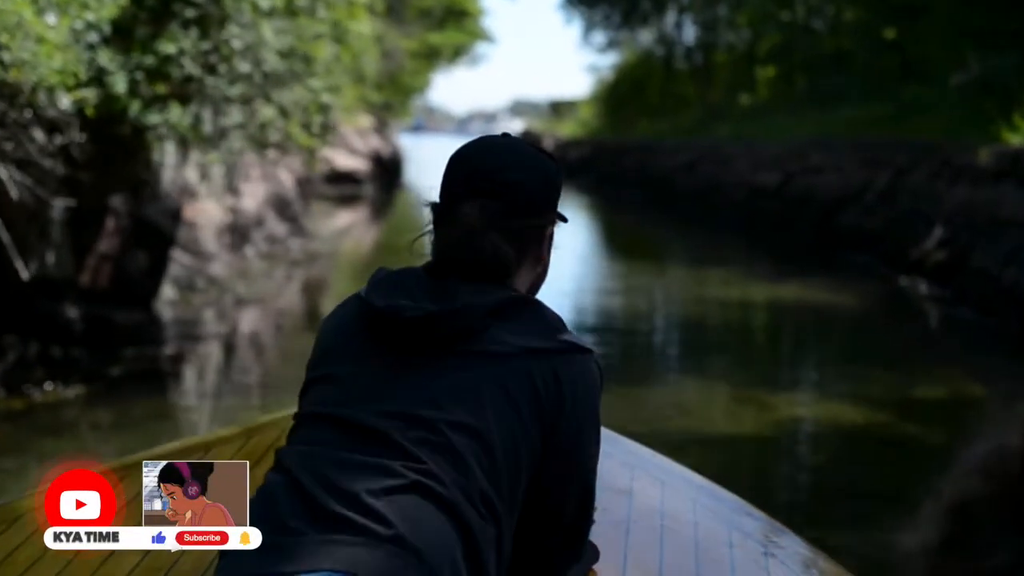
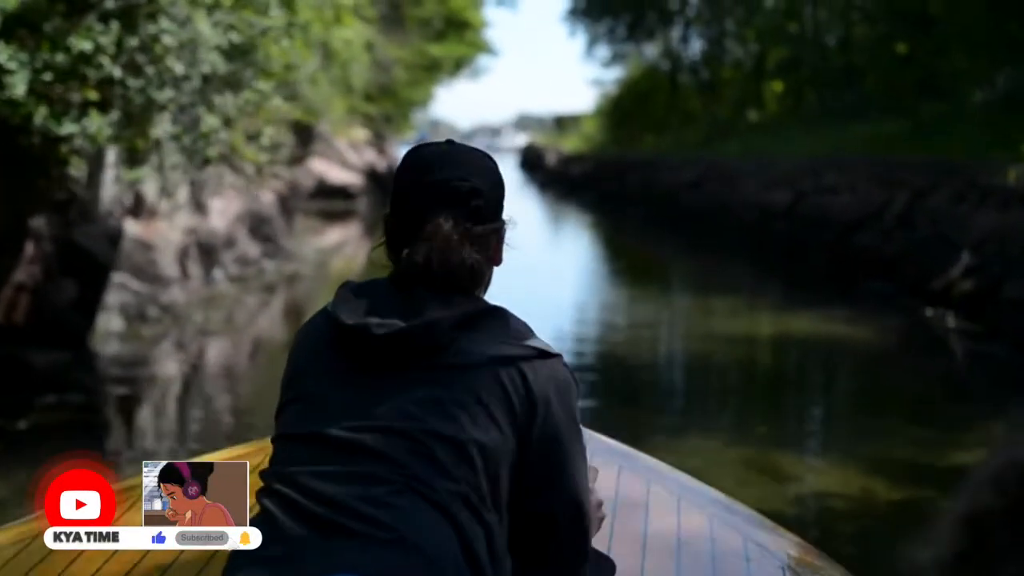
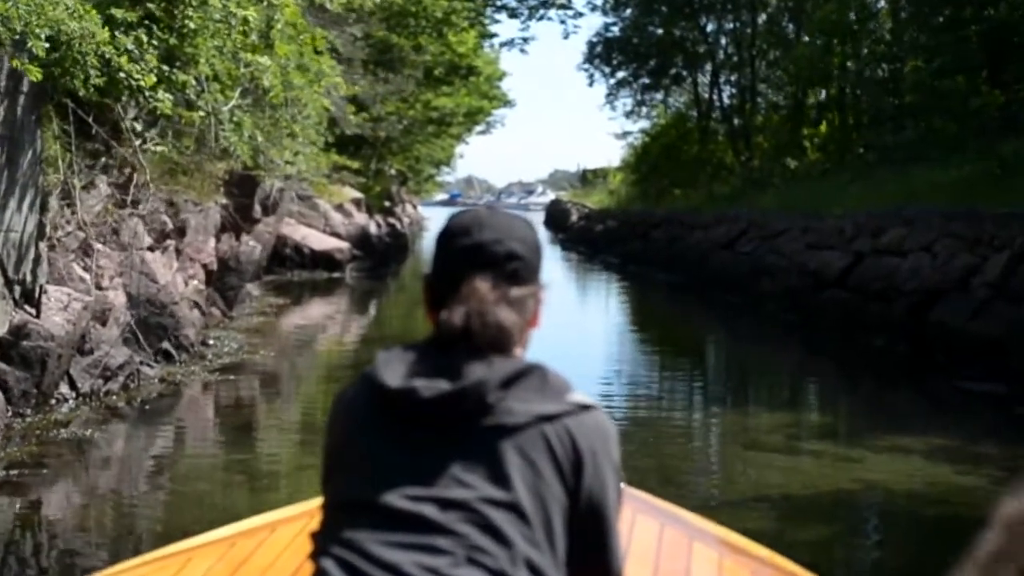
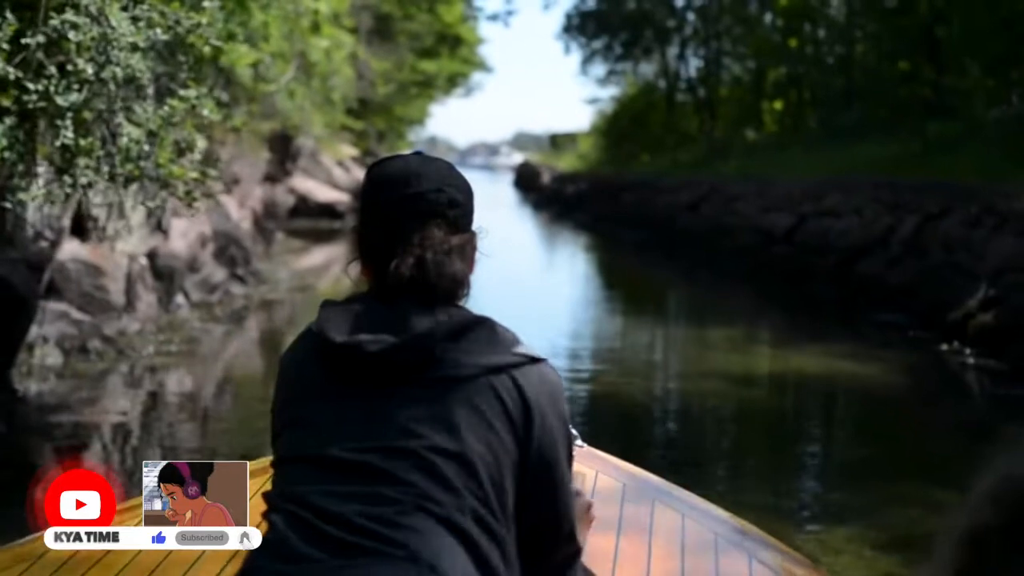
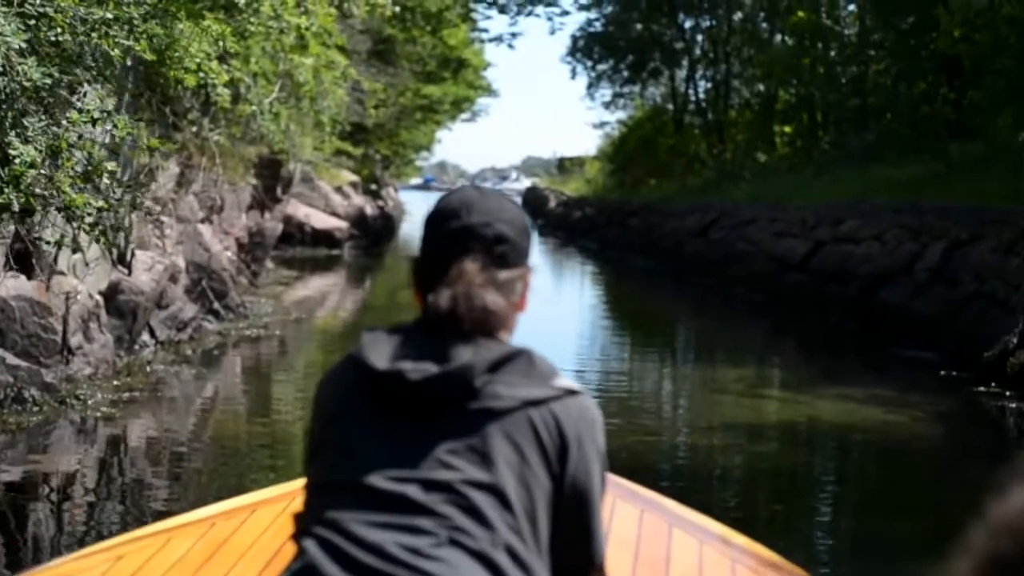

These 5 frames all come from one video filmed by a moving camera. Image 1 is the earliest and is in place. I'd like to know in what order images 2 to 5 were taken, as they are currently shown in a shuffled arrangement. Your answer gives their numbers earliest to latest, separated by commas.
2, 4, 5, 3
